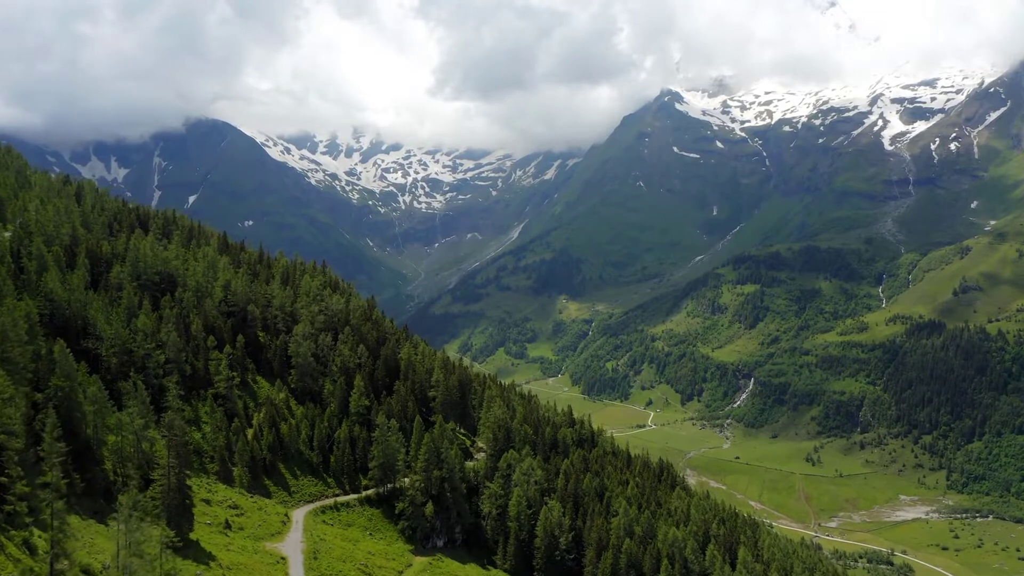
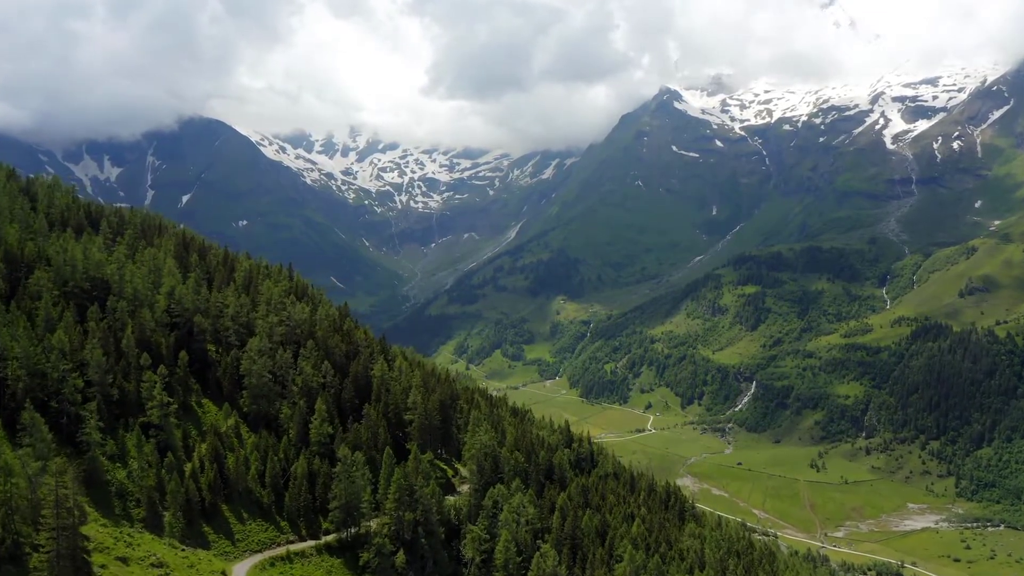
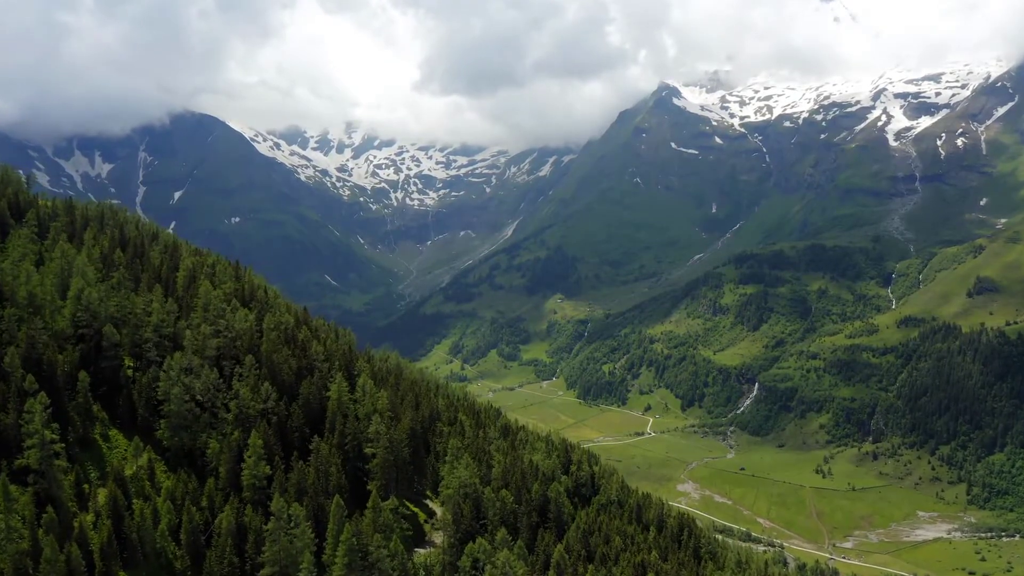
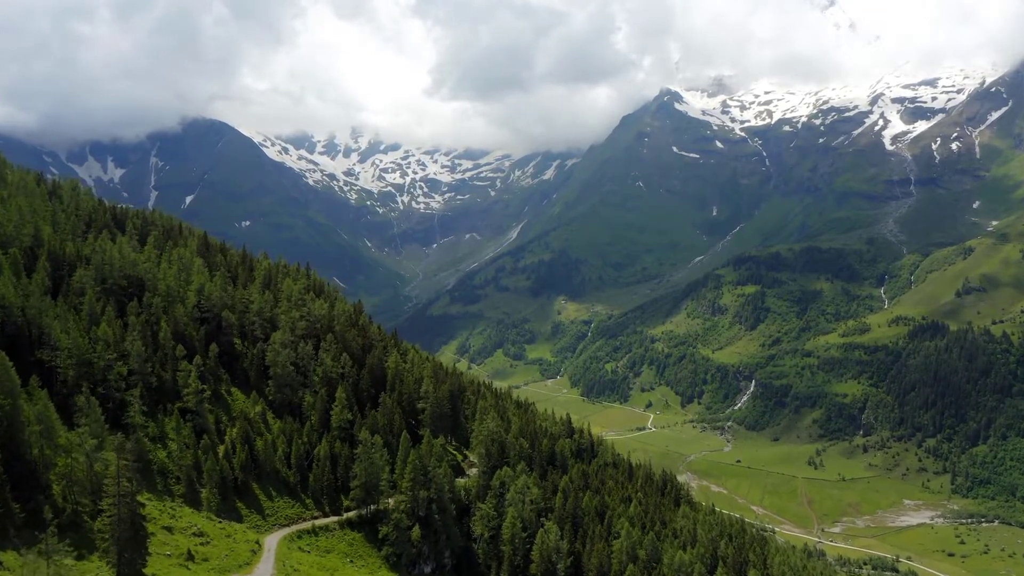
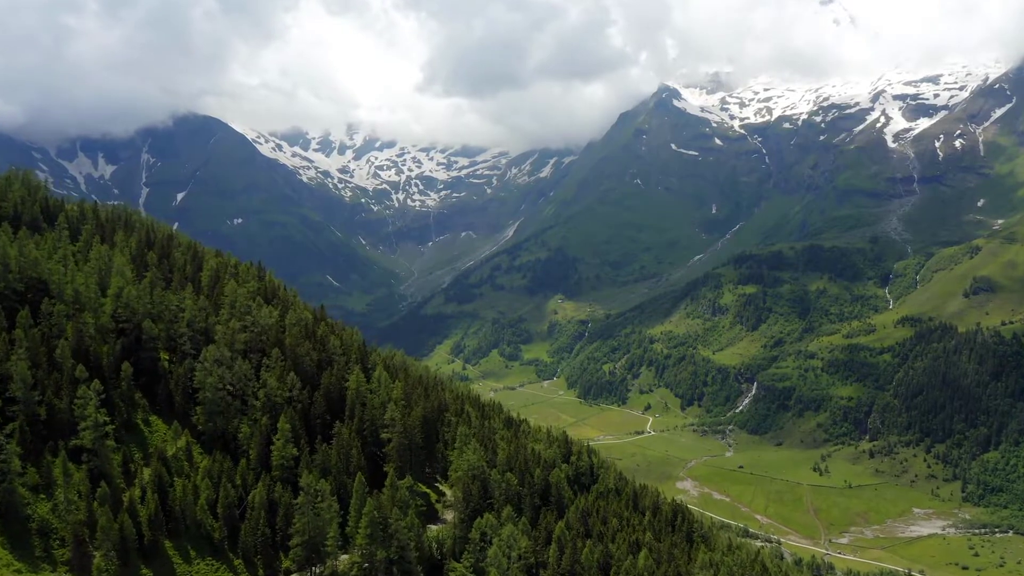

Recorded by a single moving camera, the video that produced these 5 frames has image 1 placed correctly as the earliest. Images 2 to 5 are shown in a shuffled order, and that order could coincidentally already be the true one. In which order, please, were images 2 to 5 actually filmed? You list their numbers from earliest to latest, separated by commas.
4, 2, 5, 3
